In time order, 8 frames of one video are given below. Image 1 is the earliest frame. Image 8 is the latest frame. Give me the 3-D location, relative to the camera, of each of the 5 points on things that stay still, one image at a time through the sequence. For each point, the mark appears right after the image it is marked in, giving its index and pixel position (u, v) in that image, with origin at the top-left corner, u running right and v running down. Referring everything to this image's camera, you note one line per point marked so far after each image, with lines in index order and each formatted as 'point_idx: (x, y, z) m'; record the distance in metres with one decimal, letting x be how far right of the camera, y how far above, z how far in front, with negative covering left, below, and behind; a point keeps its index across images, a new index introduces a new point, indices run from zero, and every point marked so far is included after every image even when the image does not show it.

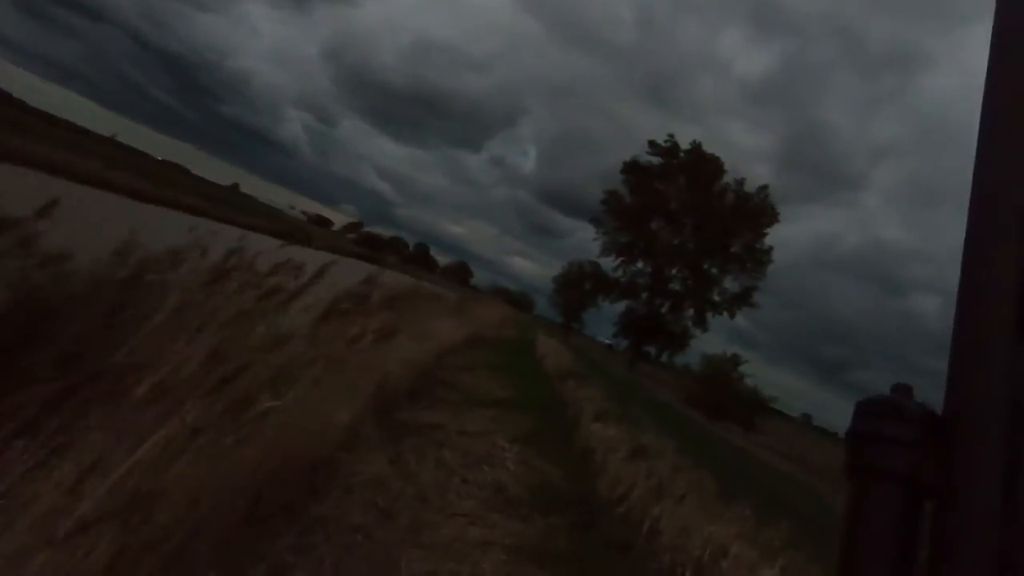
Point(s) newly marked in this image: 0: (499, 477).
0: (-0.1, -1.5, +4.5) m
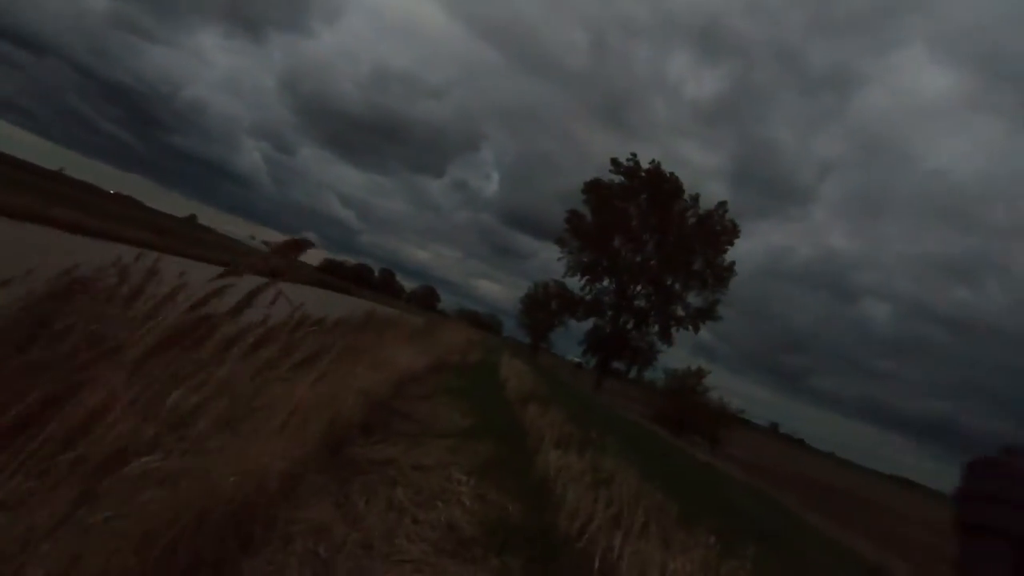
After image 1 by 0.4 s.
0: (-0.5, -1.7, +4.2) m
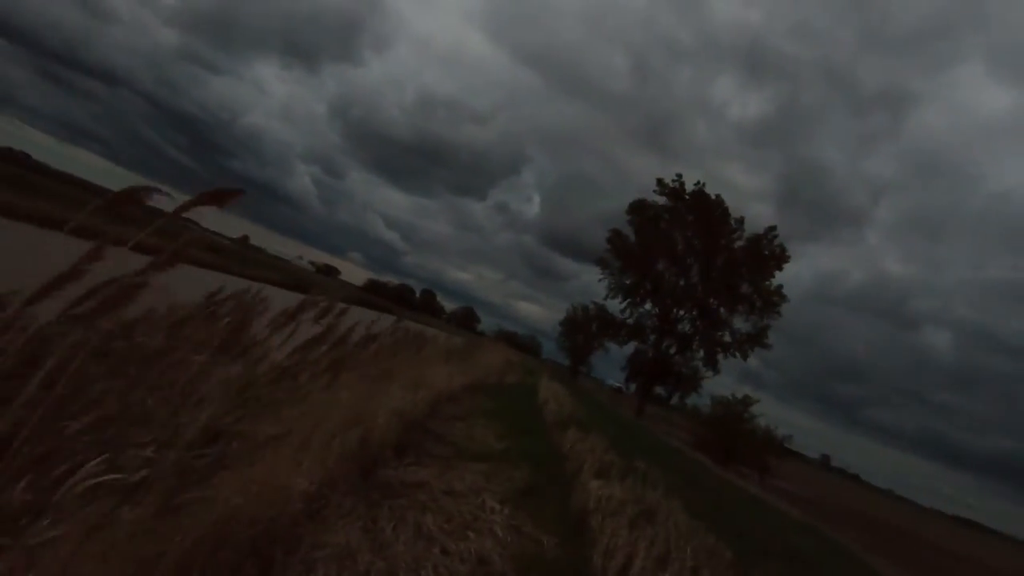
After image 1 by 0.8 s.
0: (-0.2, -1.8, +4.0) m
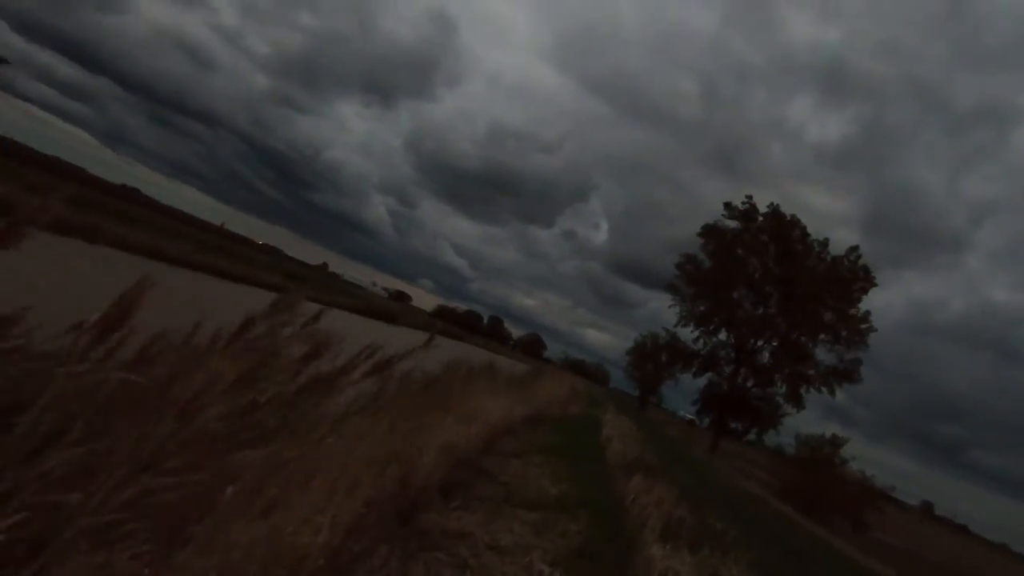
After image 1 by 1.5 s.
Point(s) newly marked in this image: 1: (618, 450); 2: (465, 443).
0: (+0.1, -2.0, +3.4) m
1: (+1.7, -2.6, +8.8) m
2: (-0.6, -2.0, +7.3) m
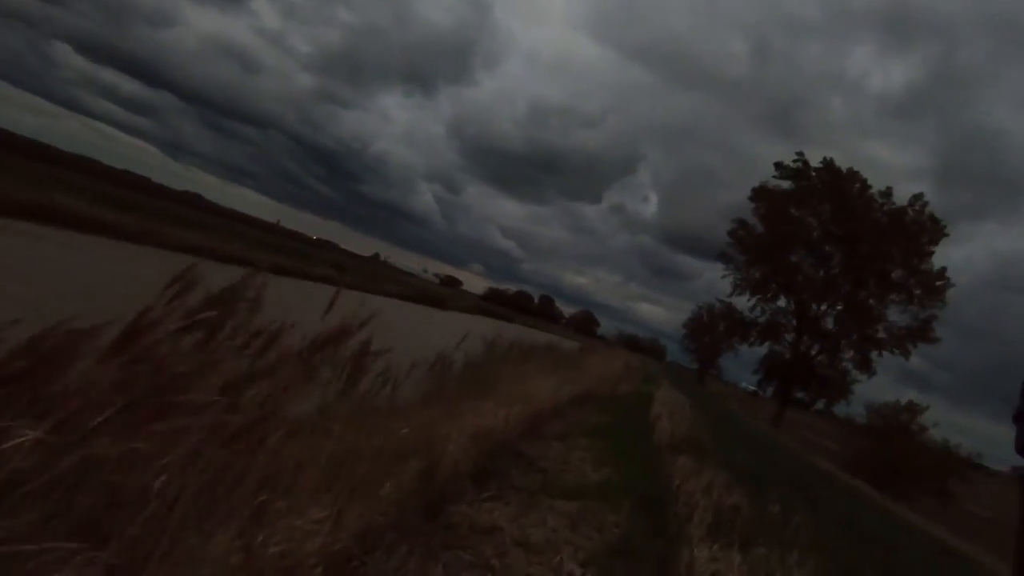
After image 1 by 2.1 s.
0: (+0.2, -1.8, +3.0) m
1: (+2.3, -2.1, +8.3) m
2: (-0.1, -1.7, +6.9) m
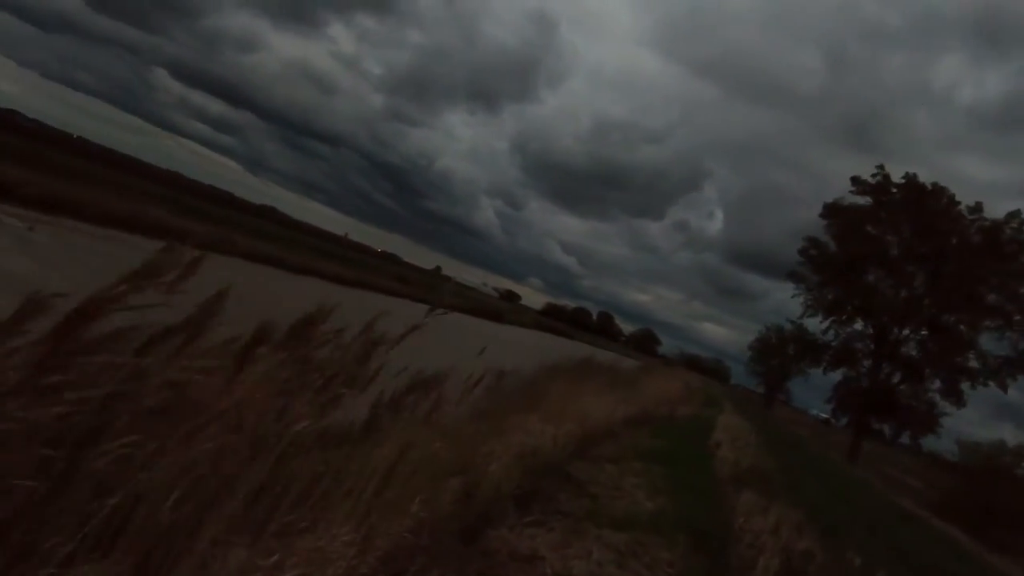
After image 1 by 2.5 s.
0: (+0.4, -1.9, +2.7) m
1: (+3.0, -2.3, +7.7) m
2: (+0.5, -1.9, +6.6) m
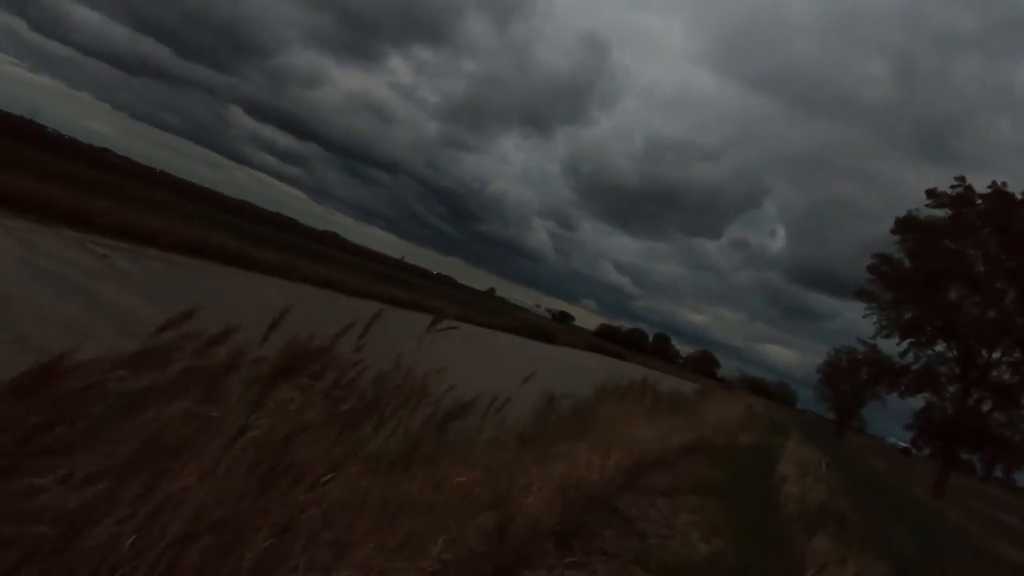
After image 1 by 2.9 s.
0: (+0.5, -2.0, +2.3) m
1: (+3.6, -2.6, +7.0) m
2: (+1.0, -2.1, +6.2) m
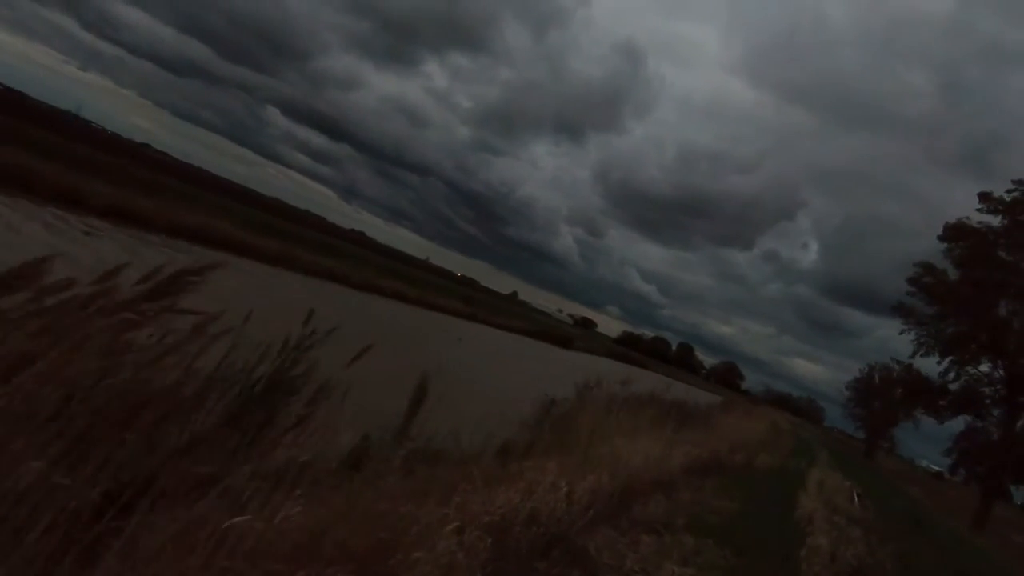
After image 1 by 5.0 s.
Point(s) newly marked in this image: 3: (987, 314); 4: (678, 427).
0: (-0.1, -1.7, +0.9) m
1: (+3.1, -2.5, +5.5) m
2: (+0.5, -1.9, +4.8) m
3: (+16.4, -0.9, +19.1) m
4: (+3.3, -2.9, +11.3) m
